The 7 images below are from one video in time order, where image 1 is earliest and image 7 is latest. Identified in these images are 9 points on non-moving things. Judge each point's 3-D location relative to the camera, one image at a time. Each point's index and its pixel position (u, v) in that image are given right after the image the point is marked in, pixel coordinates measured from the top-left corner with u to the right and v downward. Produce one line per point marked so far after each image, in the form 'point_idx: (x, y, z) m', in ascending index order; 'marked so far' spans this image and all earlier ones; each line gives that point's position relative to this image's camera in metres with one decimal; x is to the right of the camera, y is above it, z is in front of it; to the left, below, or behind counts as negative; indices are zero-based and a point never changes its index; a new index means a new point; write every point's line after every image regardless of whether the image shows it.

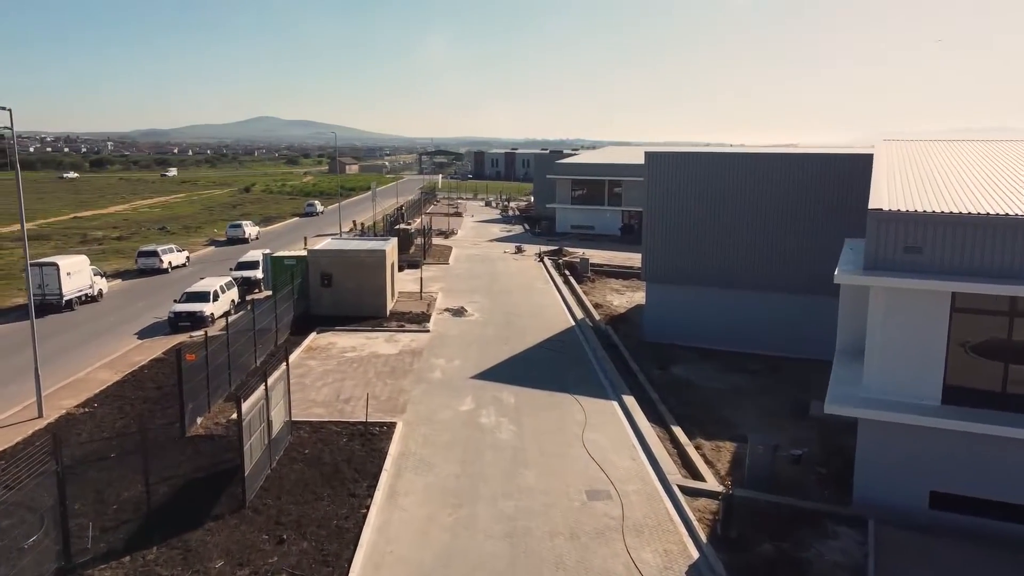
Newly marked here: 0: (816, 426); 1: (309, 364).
0: (+6.5, -3.0, +17.0) m
1: (-5.1, -1.9, +19.8) m
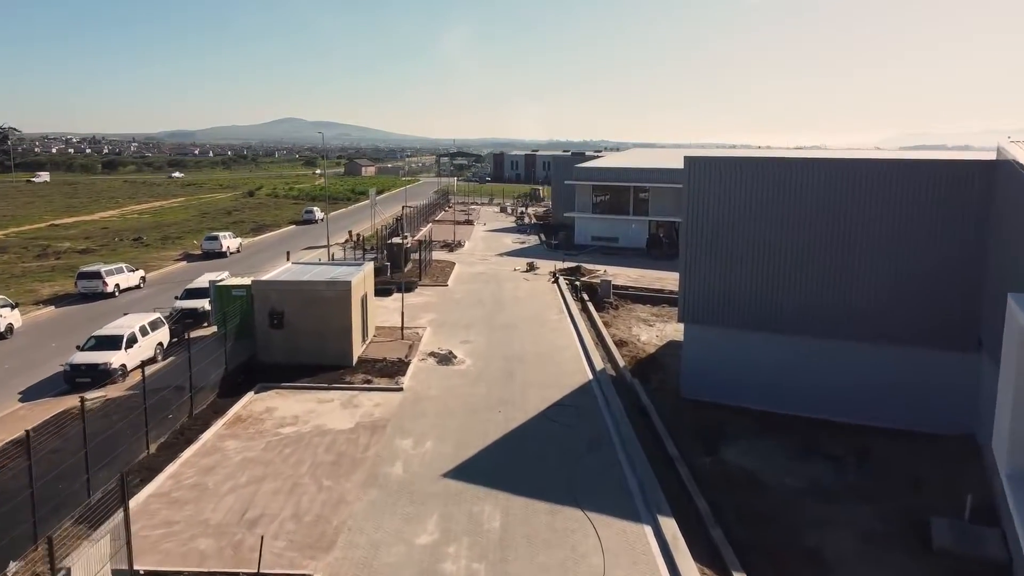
0: (+6.3, -4.1, +11.4) m
1: (-5.2, -2.9, +14.5) m
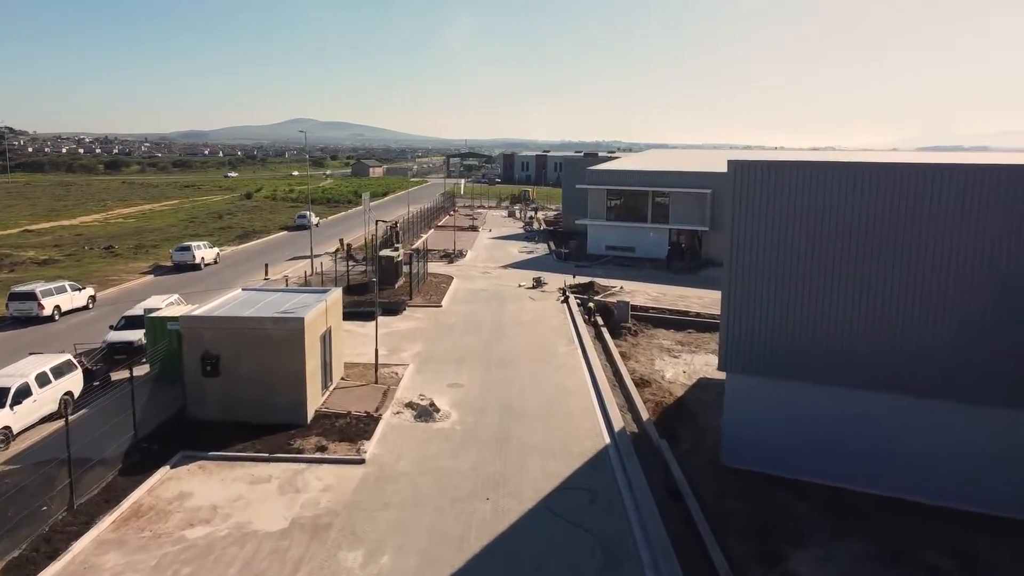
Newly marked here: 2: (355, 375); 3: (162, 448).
0: (+6.1, -4.8, +7.2) m
1: (-5.4, -3.6, +10.5) m
2: (-3.8, -2.1, +18.9) m
3: (-6.3, -2.9, +14.2) m
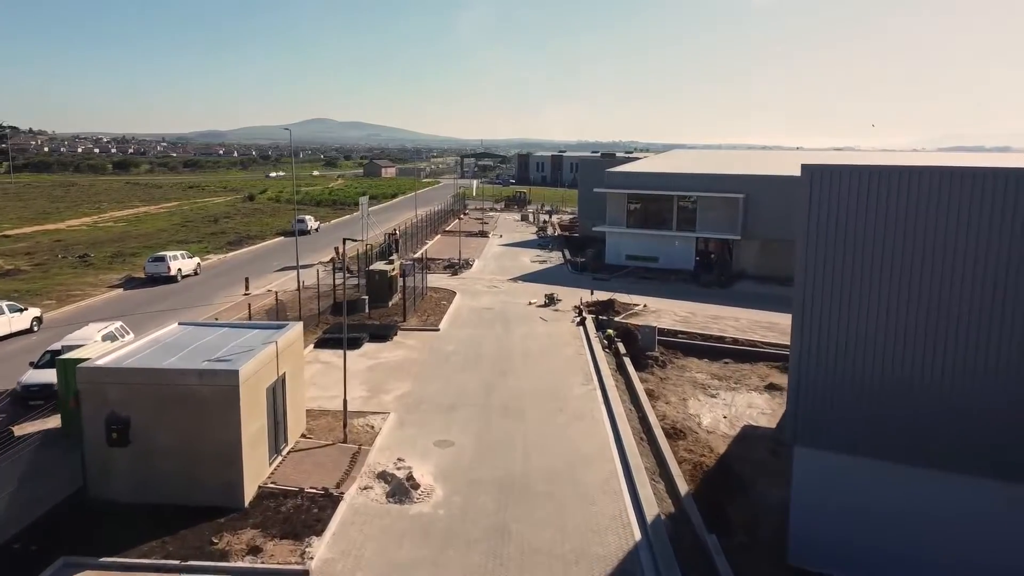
0: (+5.9, -5.5, +3.3) m
1: (-5.5, -4.3, +6.9) m
2: (-3.7, -2.7, +15.3) m
3: (-6.3, -3.5, +10.6) m
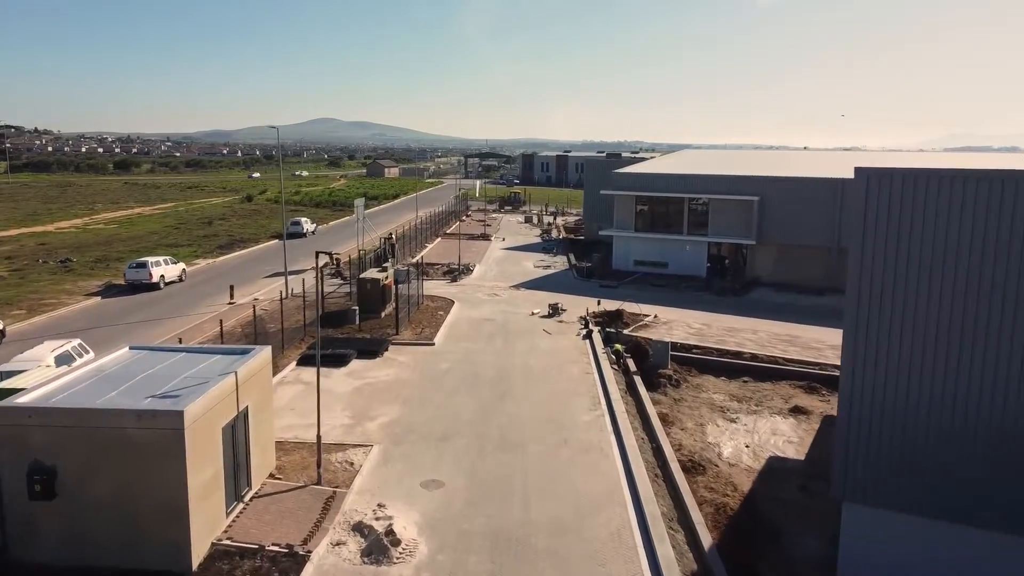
0: (+5.8, -5.8, +1.5) m
1: (-5.6, -4.6, +5.1) m
2: (-3.7, -3.0, +13.5) m
3: (-6.4, -3.8, +8.8) m
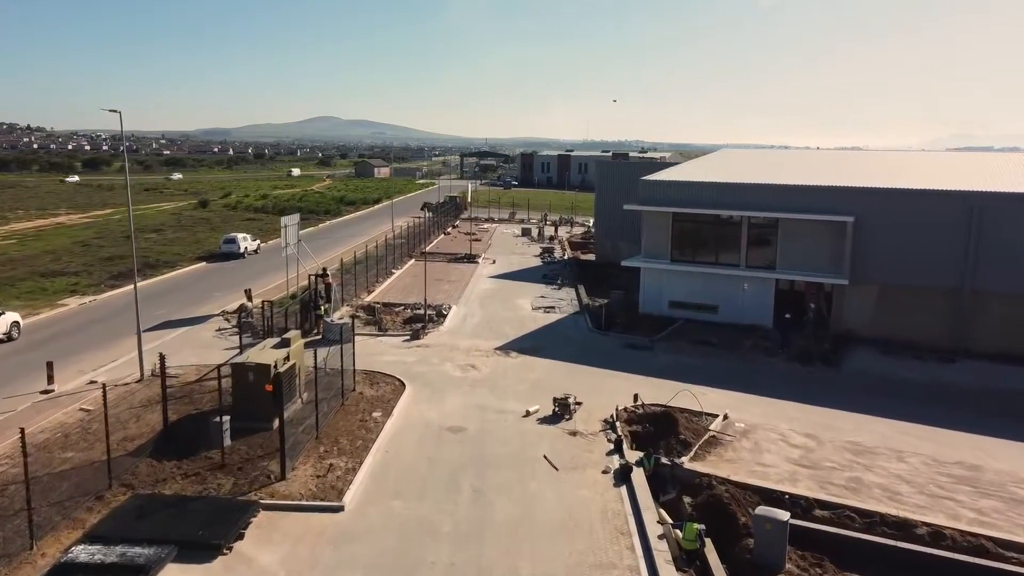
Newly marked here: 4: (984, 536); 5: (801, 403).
0: (+5.4, -7.7, -9.0) m
1: (-6.0, -6.4, -5.4) m
2: (-4.1, -4.8, +3.0) m
3: (-6.7, -5.6, -1.7) m
4: (+7.3, -3.8, +12.2) m
5: (+6.9, -2.7, +18.8) m
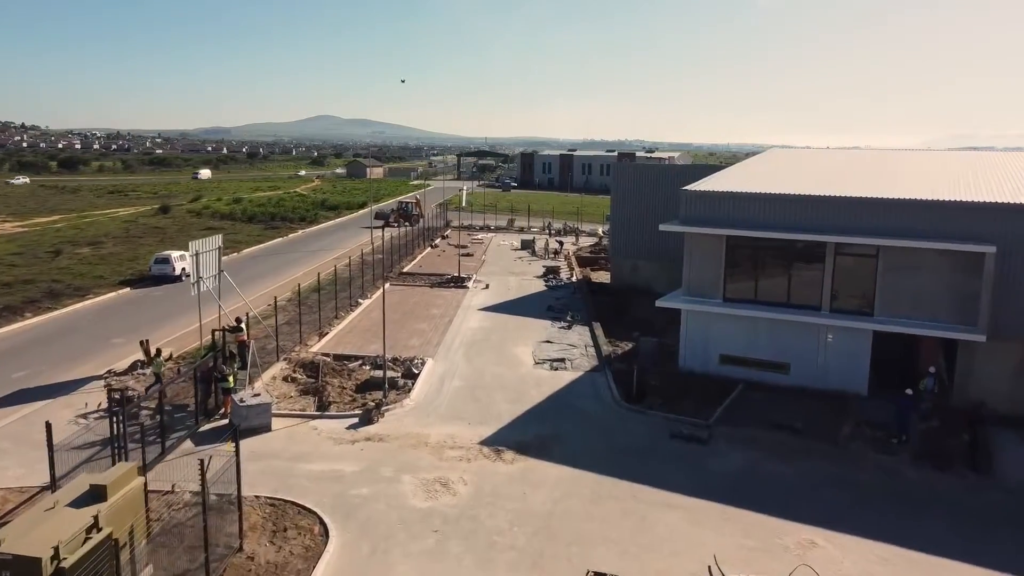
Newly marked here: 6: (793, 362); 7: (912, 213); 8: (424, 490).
0: (+5.2, -9.0, -16.3) m
1: (-6.1, -7.7, -12.6) m
2: (-4.2, -6.1, -4.3) m
3: (-6.9, -6.9, -8.9) m
4: (+7.2, -5.1, +5.0) m
5: (+6.8, -4.0, +11.5) m
6: (+7.0, -1.8, +19.5) m
7: (+9.0, +1.6, +17.3) m
8: (-1.4, -3.3, +13.2) m
